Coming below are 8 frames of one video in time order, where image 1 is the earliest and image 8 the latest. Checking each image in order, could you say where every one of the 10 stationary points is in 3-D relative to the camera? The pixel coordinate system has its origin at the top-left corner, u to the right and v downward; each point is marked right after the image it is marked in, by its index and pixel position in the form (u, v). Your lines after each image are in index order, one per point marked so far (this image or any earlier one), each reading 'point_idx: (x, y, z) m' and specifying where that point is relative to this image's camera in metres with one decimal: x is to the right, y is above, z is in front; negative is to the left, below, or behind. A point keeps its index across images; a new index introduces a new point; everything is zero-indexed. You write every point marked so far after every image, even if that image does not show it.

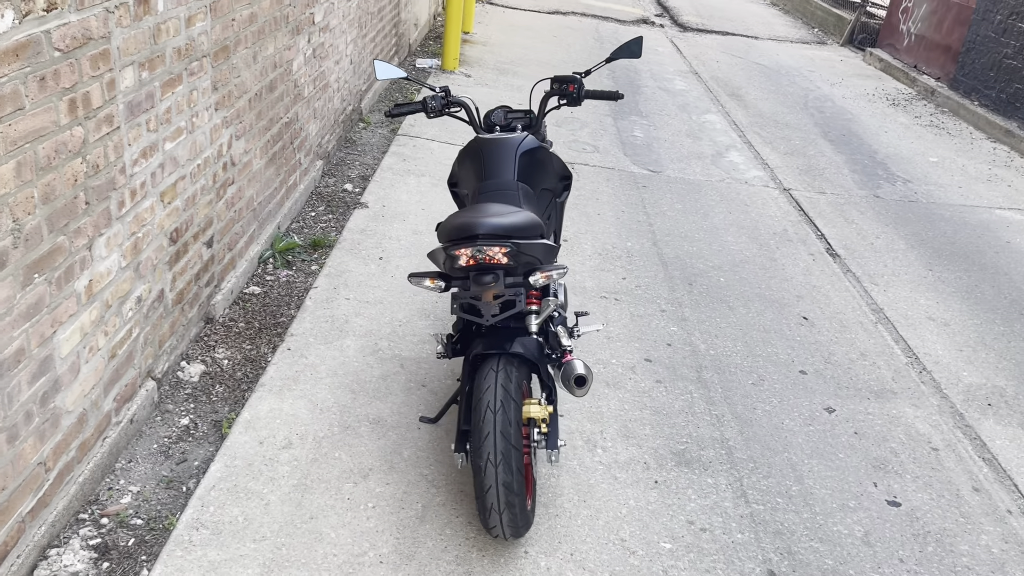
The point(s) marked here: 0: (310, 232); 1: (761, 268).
0: (-1.2, +0.3, +5.1) m
1: (+1.6, +0.1, +5.6) m
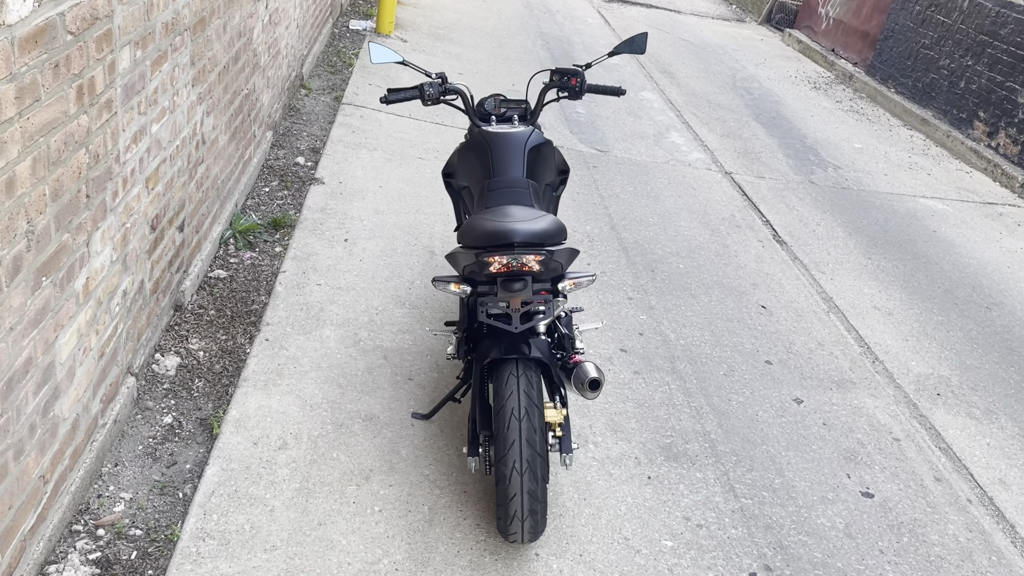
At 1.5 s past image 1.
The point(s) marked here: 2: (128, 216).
0: (-1.4, +0.4, +4.9) m
1: (+1.3, +0.2, +5.7) m
2: (-1.3, +0.2, +2.9) m
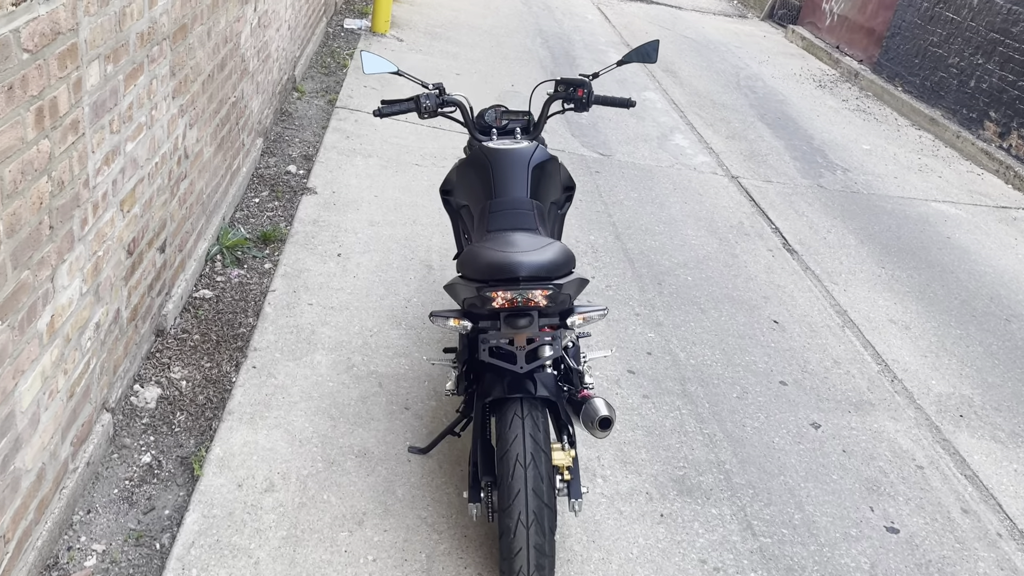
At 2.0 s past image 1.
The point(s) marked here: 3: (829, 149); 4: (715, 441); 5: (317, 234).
0: (-1.4, +0.3, +4.7) m
1: (+1.3, +0.1, +5.5) m
2: (-1.2, +0.1, +2.7) m
3: (+3.0, +1.3, +8.3) m
4: (+0.9, -0.6, +3.7) m
5: (-1.0, +0.3, +4.7) m
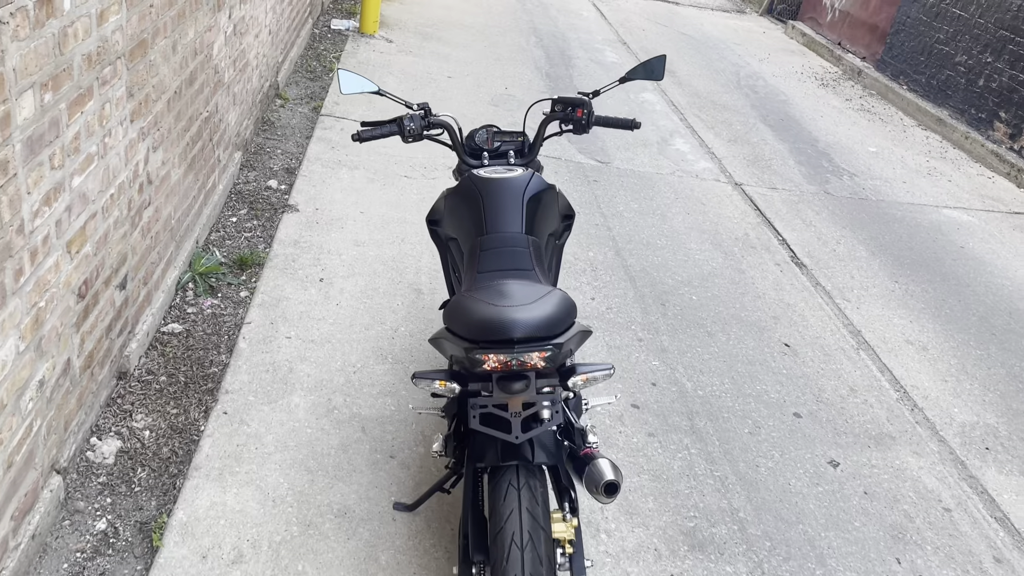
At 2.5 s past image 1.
0: (-1.4, +0.2, +4.4) m
1: (+1.3, 0.0, +5.2) m
2: (-1.3, 0.0, +2.4) m
3: (+2.9, +1.2, +8.0) m
4: (+0.8, -0.8, +3.5) m
5: (-1.1, +0.2, +4.4) m
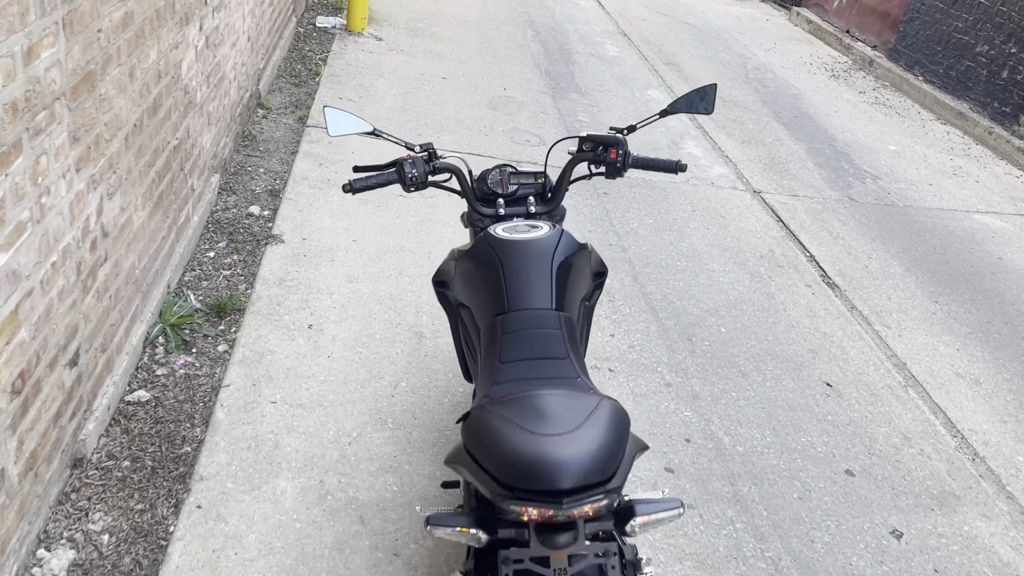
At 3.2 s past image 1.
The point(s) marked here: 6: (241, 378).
0: (-1.3, 0.0, +3.9) m
1: (+1.3, -0.1, +4.7) m
2: (-1.2, -0.3, +1.9) m
3: (+2.9, +1.2, +7.6) m
4: (+0.9, -1.0, +3.0) m
5: (-1.0, 0.0, +3.9) m
6: (-1.0, -0.3, +3.4) m
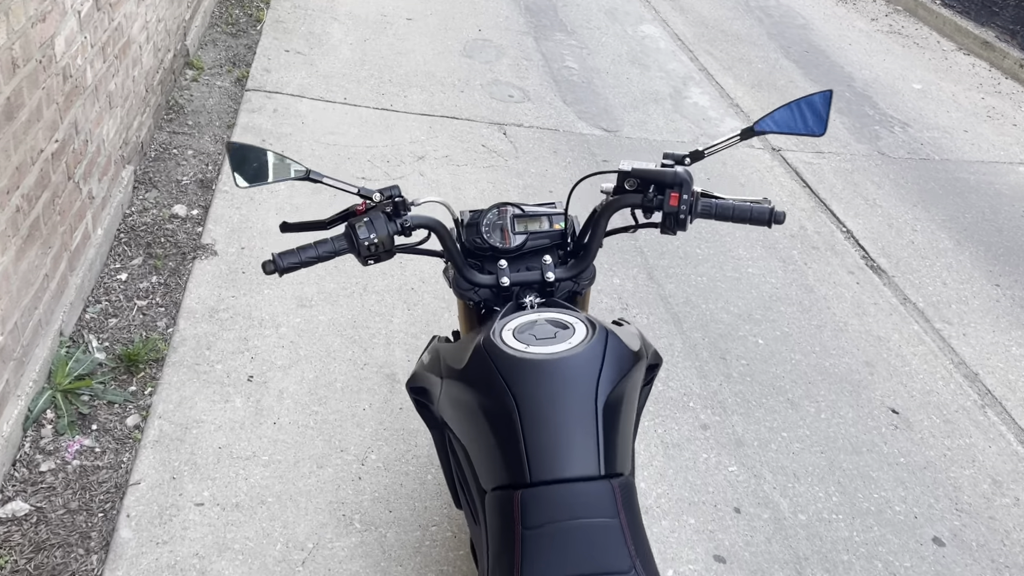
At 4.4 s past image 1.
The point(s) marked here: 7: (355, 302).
0: (-1.3, -0.1, +3.0) m
1: (+1.3, -0.1, +3.9) m
2: (-1.1, -0.6, +1.1) m
3: (+2.8, +1.5, +6.7) m
4: (+1.0, -1.1, +2.3) m
5: (-1.0, -0.2, +3.1) m
6: (-1.0, -0.5, +2.5) m
7: (-0.6, -0.1, +3.4) m
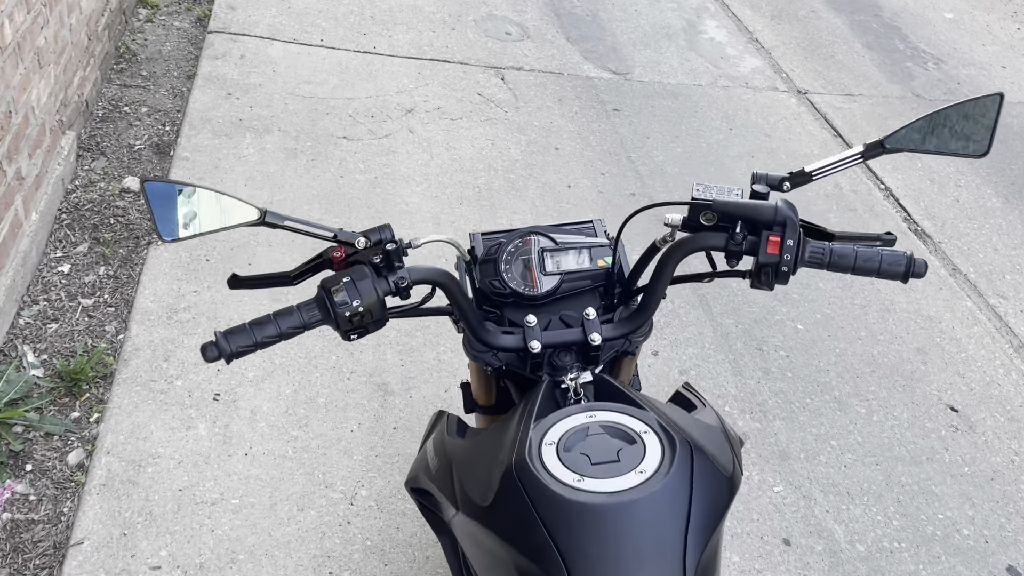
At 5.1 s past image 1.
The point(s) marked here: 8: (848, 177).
0: (-1.3, -0.1, +2.6) m
1: (+1.3, 0.0, +3.5) m
2: (-1.1, -0.7, +0.7) m
3: (+2.7, +1.8, +6.1) m
4: (+1.0, -1.1, +2.0) m
5: (-1.0, -0.2, +2.6) m
6: (-1.0, -0.6, +2.1) m
7: (-0.6, 0.0, +2.9) m
8: (+1.6, +0.5, +4.2) m
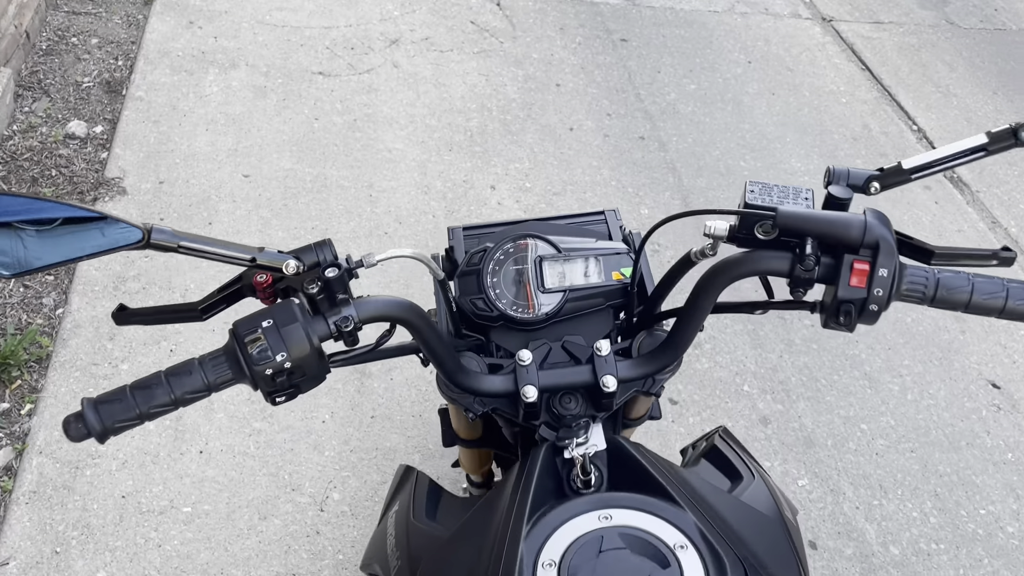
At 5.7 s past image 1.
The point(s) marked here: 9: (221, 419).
0: (-1.3, -0.1, +2.3) m
1: (+1.3, +0.2, +3.2) m
2: (-1.1, -0.8, +0.4) m
3: (+2.7, +2.2, +5.6) m
4: (+1.0, -1.1, +1.7) m
5: (-1.0, -0.1, +2.3) m
6: (-1.0, -0.5, +1.8) m
7: (-0.6, +0.1, +2.6) m
8: (+1.6, +0.7, +3.8) m
9: (-0.7, -0.3, +2.1) m
